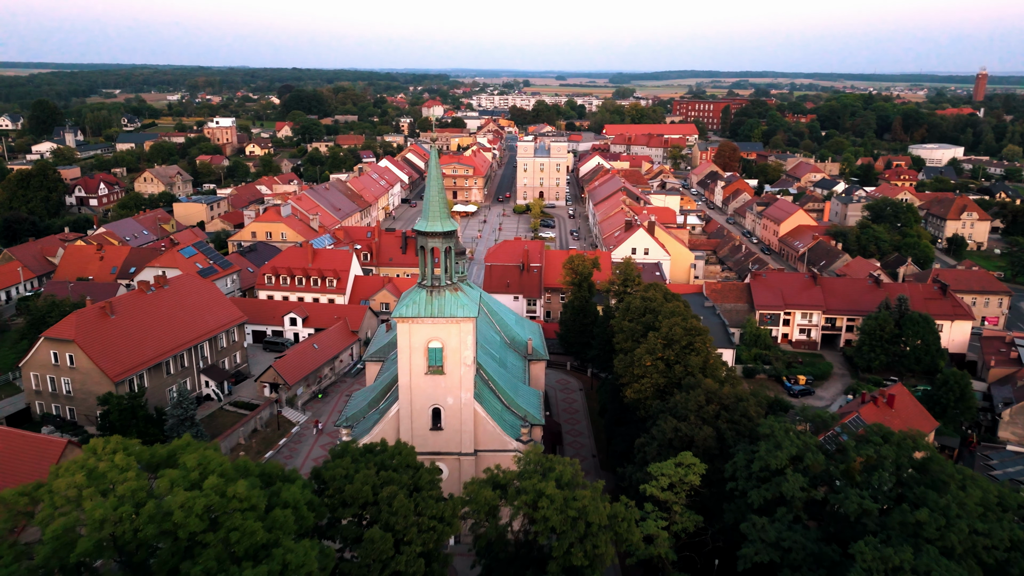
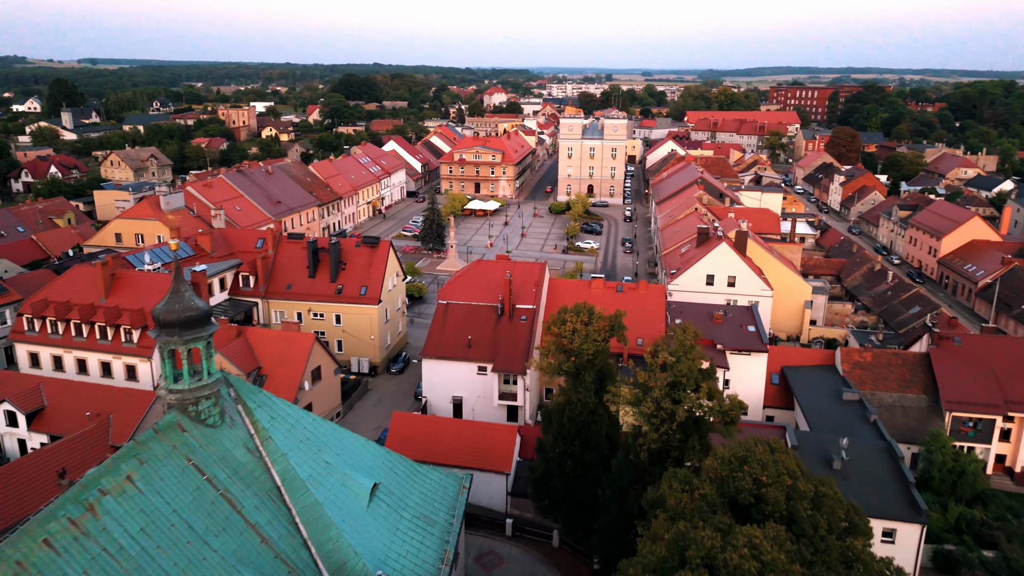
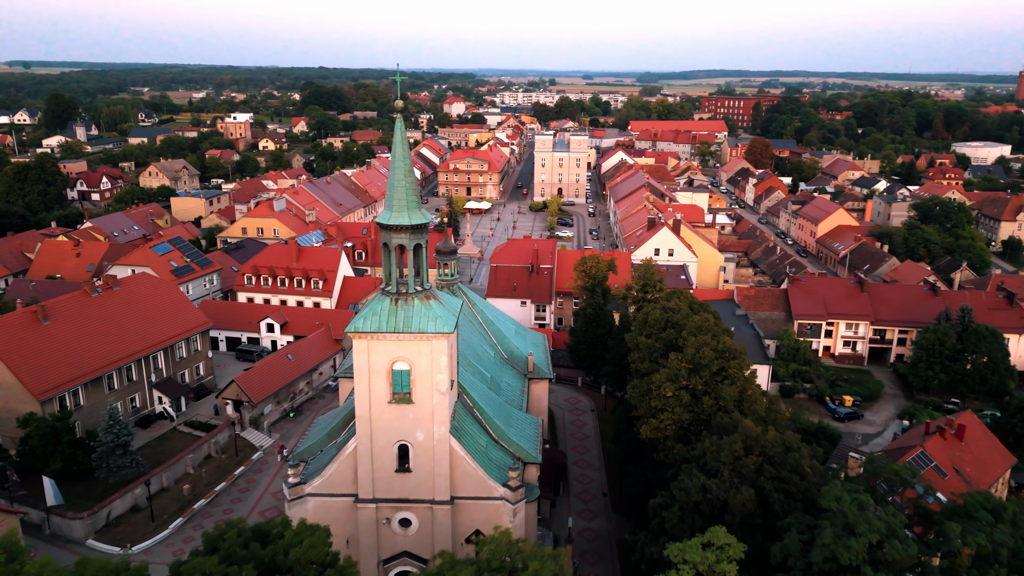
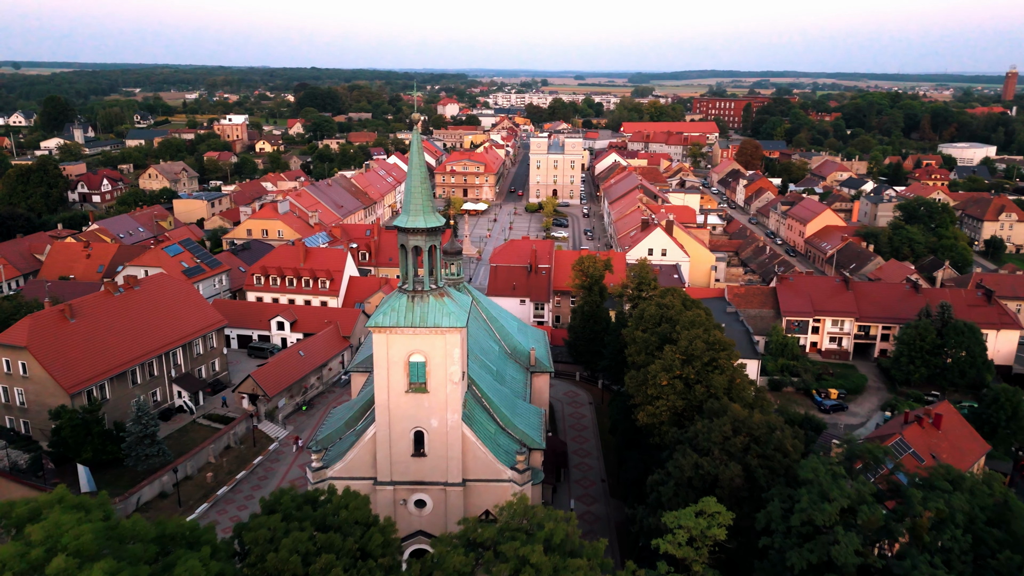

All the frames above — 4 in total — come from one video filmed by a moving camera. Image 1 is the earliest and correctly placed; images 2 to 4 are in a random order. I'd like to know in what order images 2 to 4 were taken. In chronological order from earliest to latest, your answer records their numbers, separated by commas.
4, 3, 2
